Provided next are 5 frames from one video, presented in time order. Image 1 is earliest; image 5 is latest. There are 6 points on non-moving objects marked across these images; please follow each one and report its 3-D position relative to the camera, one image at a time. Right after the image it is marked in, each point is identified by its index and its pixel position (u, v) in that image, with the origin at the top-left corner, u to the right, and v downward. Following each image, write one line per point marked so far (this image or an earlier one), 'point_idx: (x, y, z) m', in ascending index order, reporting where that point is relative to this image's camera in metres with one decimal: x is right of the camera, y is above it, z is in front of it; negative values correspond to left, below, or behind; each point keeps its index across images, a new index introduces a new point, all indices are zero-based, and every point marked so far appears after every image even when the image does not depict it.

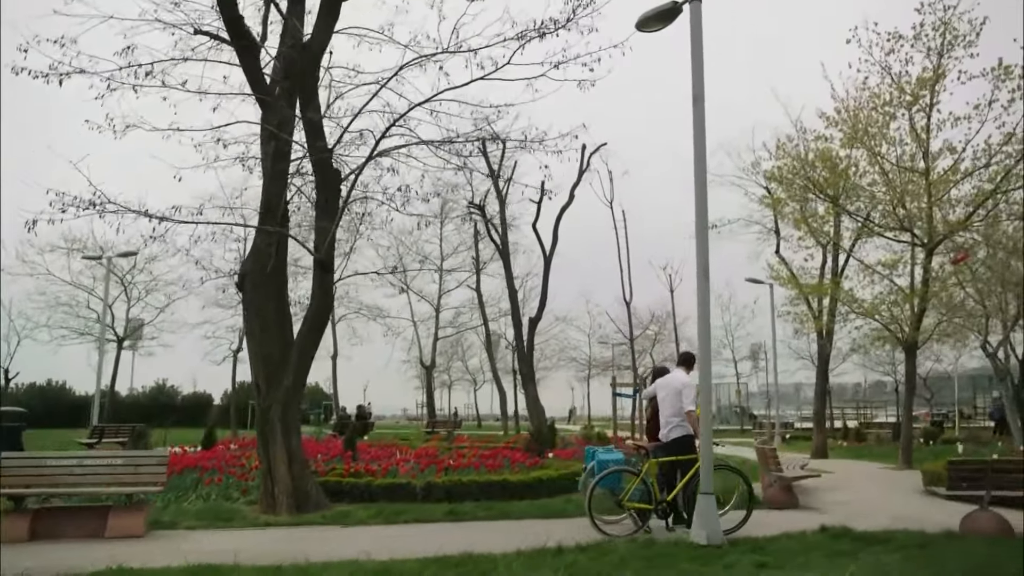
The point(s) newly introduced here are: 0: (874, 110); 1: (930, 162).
0: (+5.0, +2.4, +11.0) m
1: (+5.5, +1.7, +10.5) m
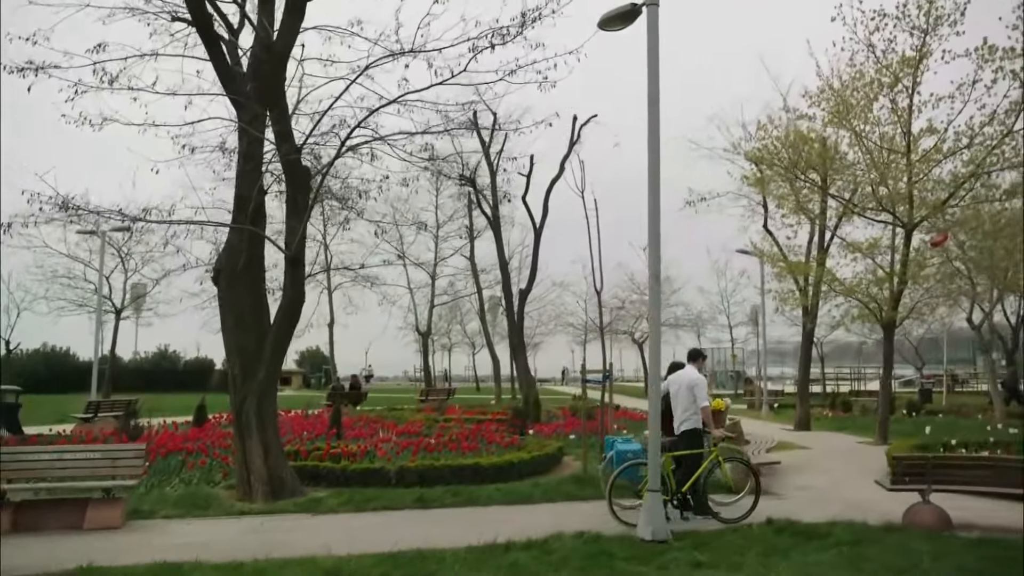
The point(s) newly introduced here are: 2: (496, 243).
0: (+4.7, +2.7, +10.9) m
1: (+5.2, +1.9, +10.5) m
2: (-0.4, +1.0, +17.7) m
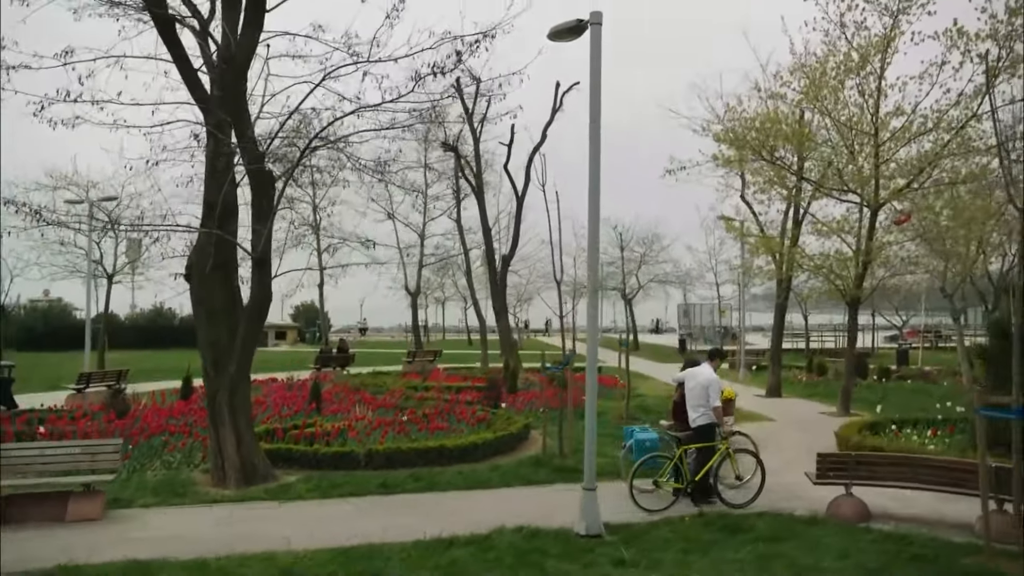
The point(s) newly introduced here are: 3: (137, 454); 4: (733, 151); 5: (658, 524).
0: (+4.4, +3.0, +11.0) m
1: (+4.9, +2.2, +10.7) m
2: (-0.7, +1.8, +17.9) m
3: (-3.5, -1.5, +7.4) m
4: (+3.3, +2.0, +11.8) m
5: (+1.0, -1.6, +5.6) m
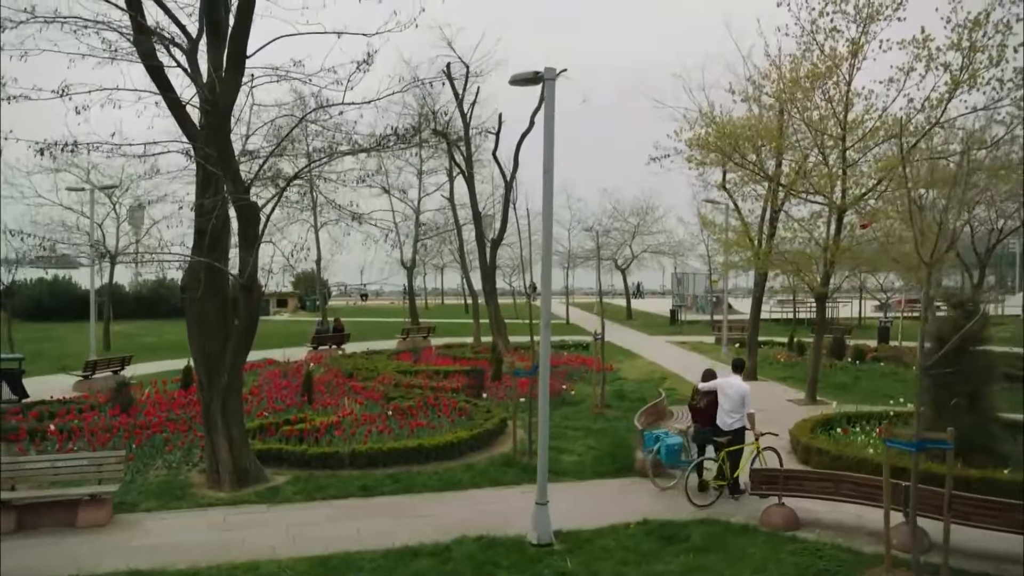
0: (+4.1, +3.1, +11.4) m
1: (+4.6, +2.2, +11.1) m
2: (-0.9, +2.2, +18.4) m
3: (-3.8, -1.7, +8.1) m
4: (+3.0, +2.1, +12.3) m
5: (+0.7, -1.9, +6.2) m
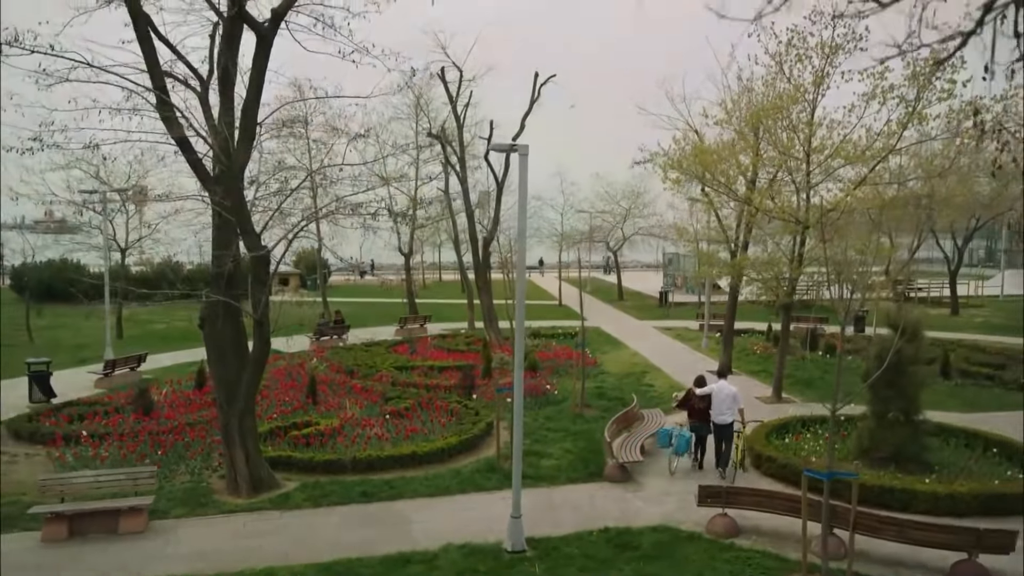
0: (+4.0, +2.9, +12.2) m
1: (+4.4, +2.1, +11.9) m
2: (-1.1, +2.4, +19.2) m
3: (-3.9, -2.0, +9.1) m
4: (+2.8, +2.0, +13.1) m
5: (+0.5, -2.3, +7.3) m
